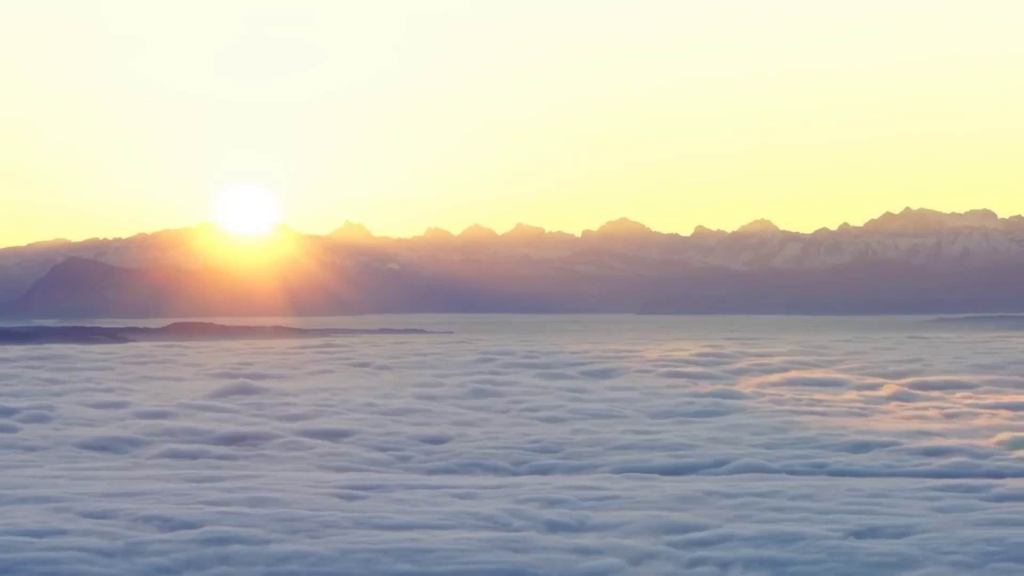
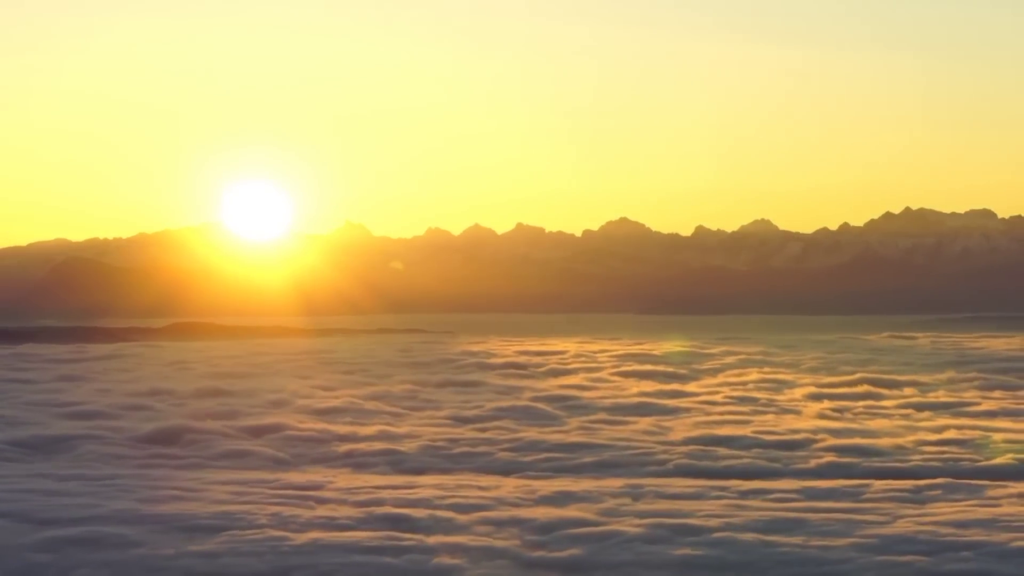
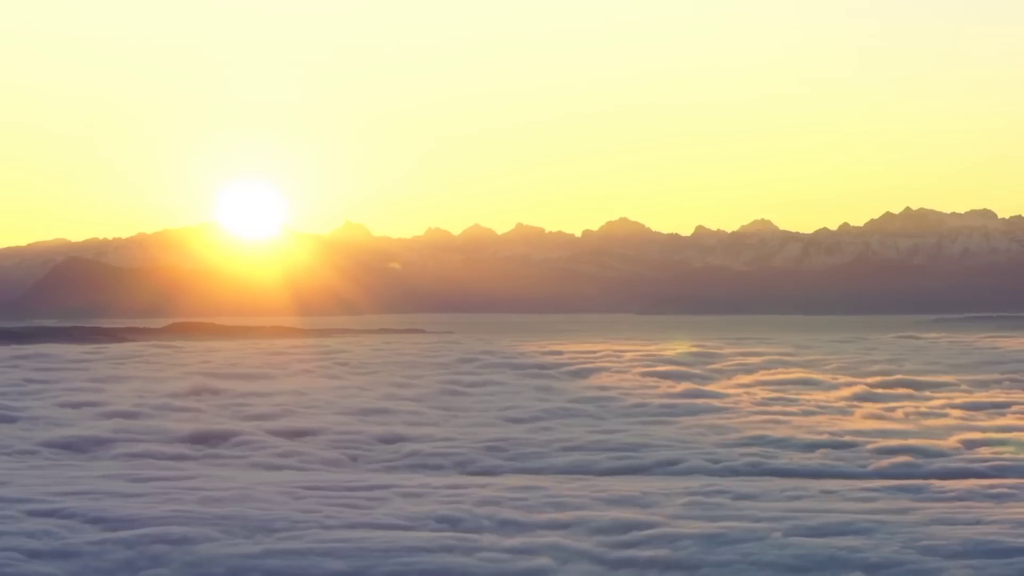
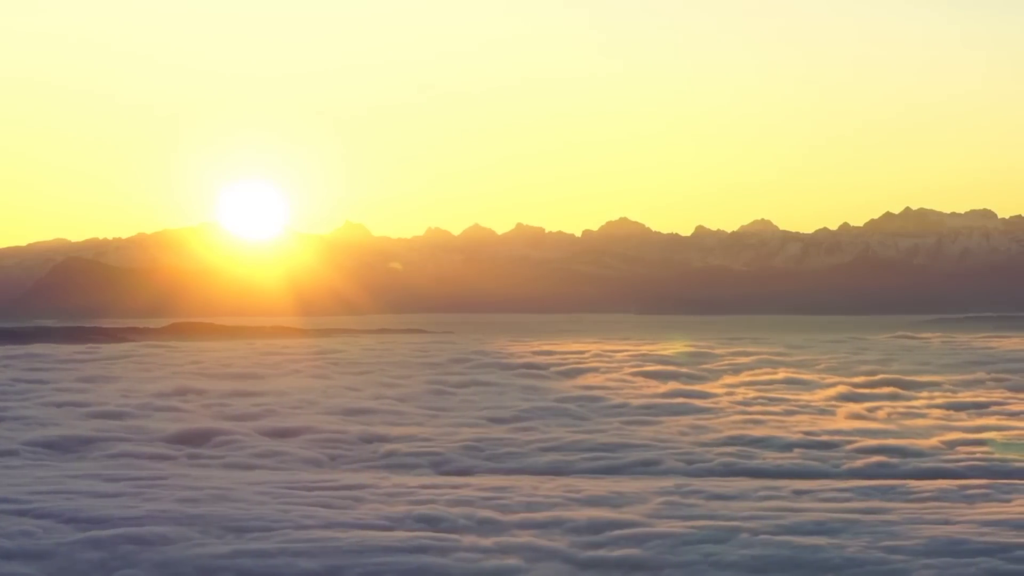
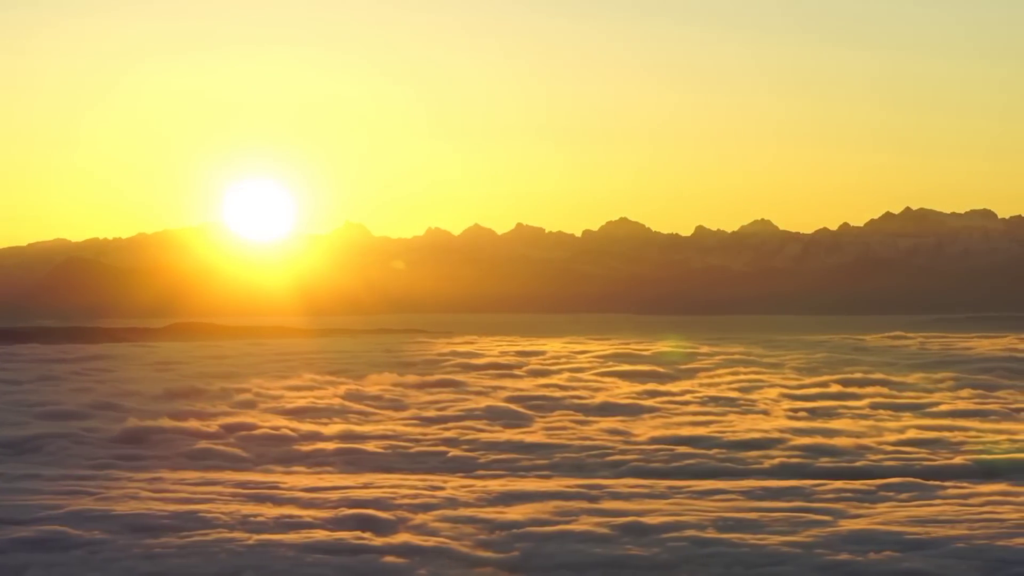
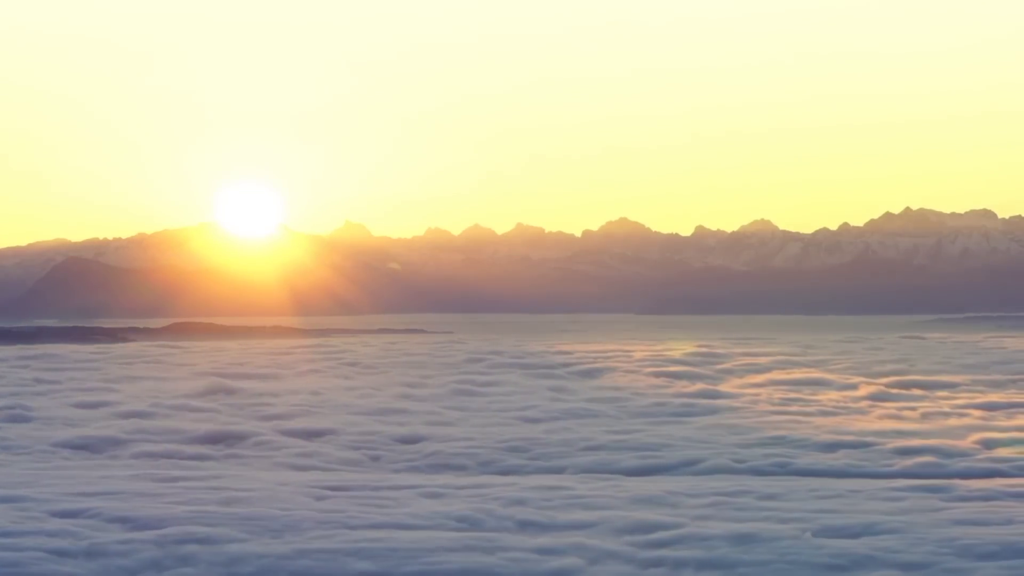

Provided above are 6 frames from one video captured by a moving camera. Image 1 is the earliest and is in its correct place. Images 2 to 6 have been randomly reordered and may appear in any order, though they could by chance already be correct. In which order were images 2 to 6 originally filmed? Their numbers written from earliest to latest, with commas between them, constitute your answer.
6, 3, 4, 2, 5
